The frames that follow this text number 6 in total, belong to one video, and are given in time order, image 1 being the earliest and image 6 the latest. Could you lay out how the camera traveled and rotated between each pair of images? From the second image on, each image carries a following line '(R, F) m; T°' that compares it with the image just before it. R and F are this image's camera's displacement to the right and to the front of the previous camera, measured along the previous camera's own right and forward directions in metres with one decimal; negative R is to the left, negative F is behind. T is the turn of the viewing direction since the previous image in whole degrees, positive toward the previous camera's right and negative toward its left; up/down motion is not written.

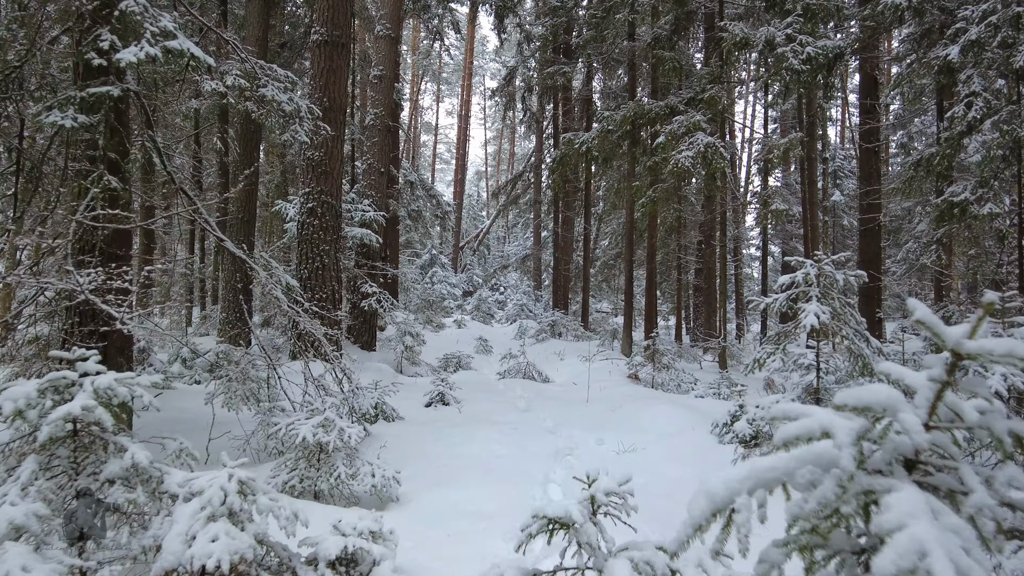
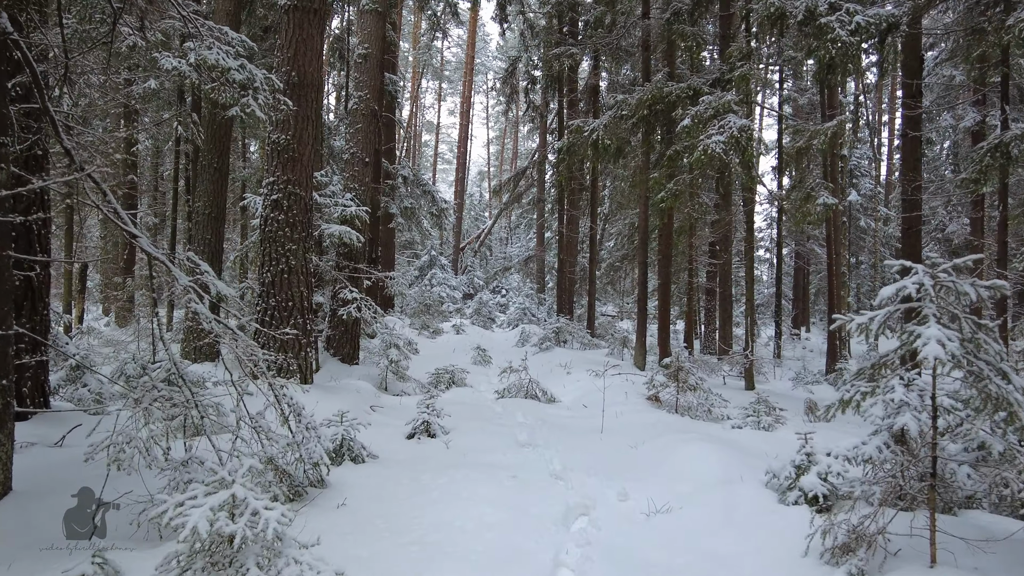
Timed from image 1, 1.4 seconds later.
(0.0, +1.1) m; 0°
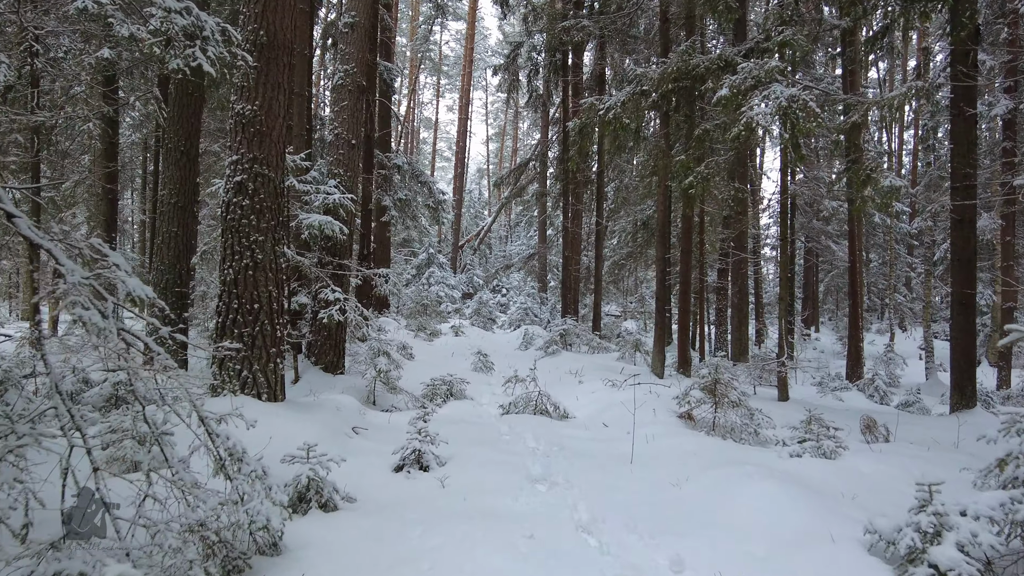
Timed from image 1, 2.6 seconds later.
(-0.1, +1.0) m; 0°
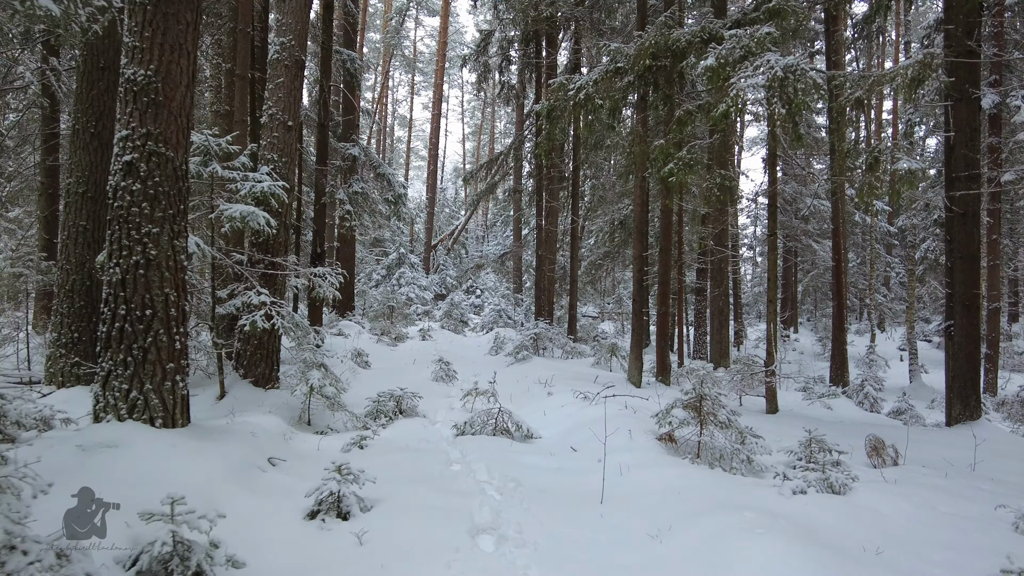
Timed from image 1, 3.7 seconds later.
(+0.2, +0.8) m; +2°
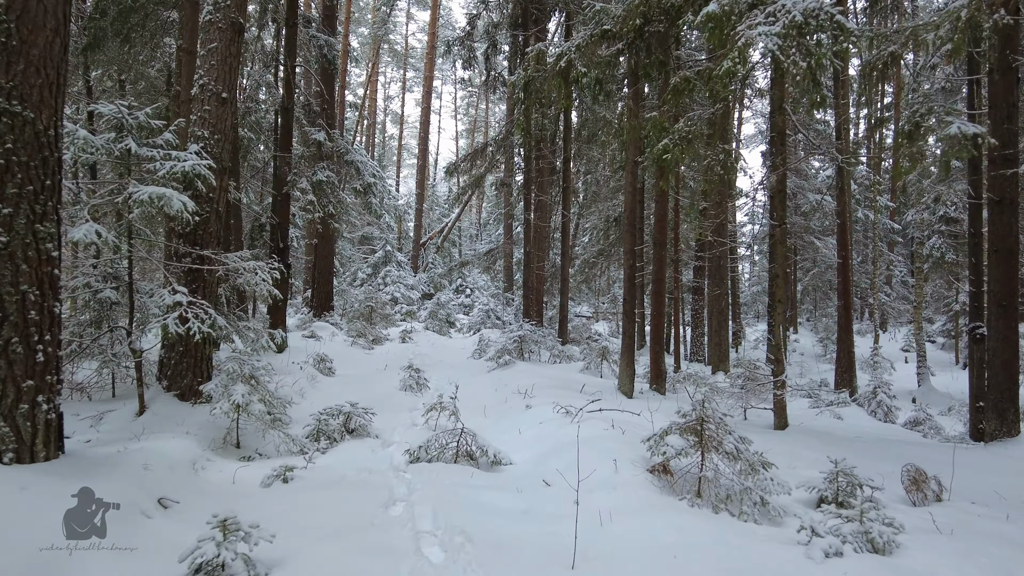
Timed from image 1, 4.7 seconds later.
(+0.2, +0.9) m; 0°
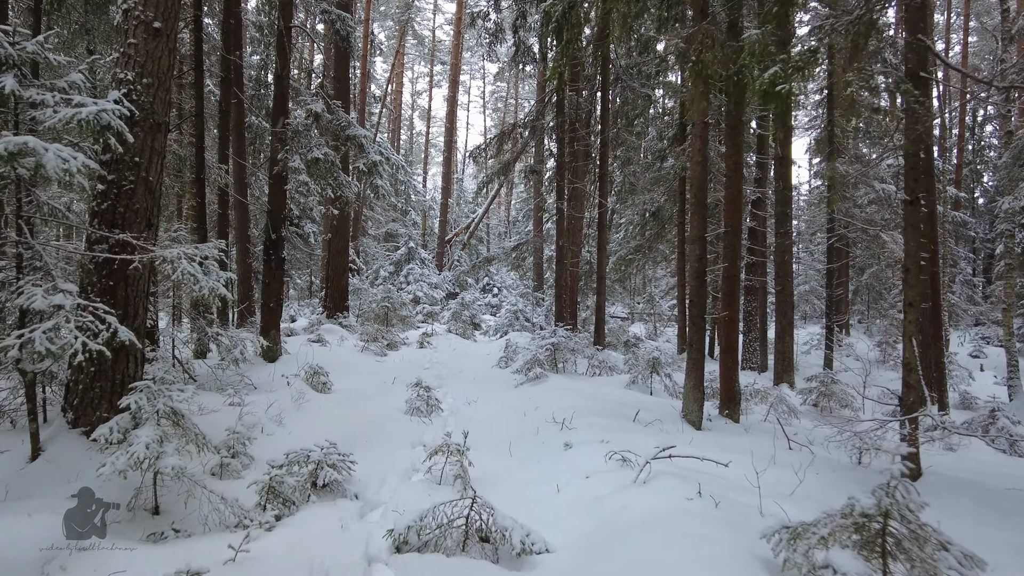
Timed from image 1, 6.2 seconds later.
(0.0, +1.6) m; -3°
